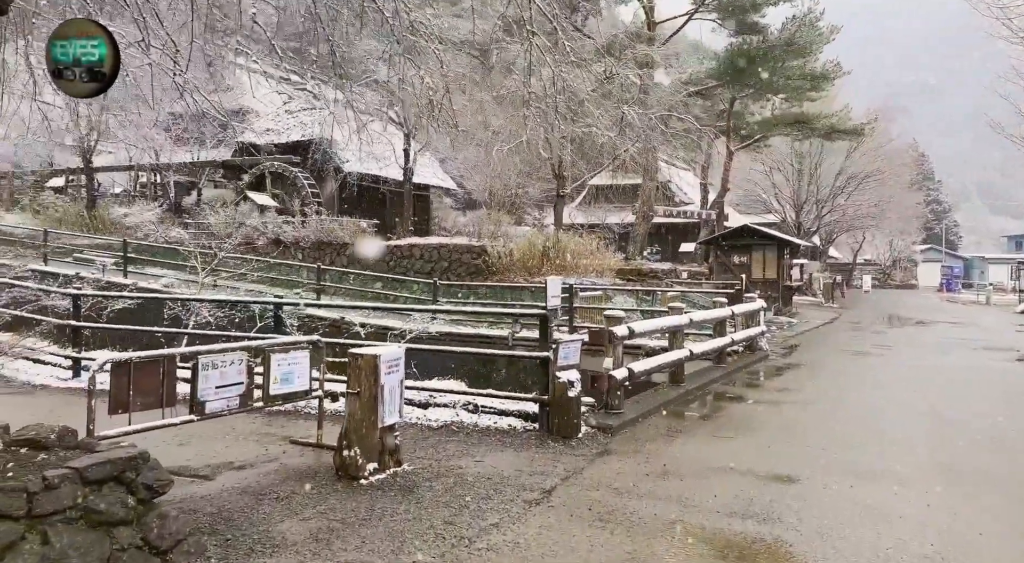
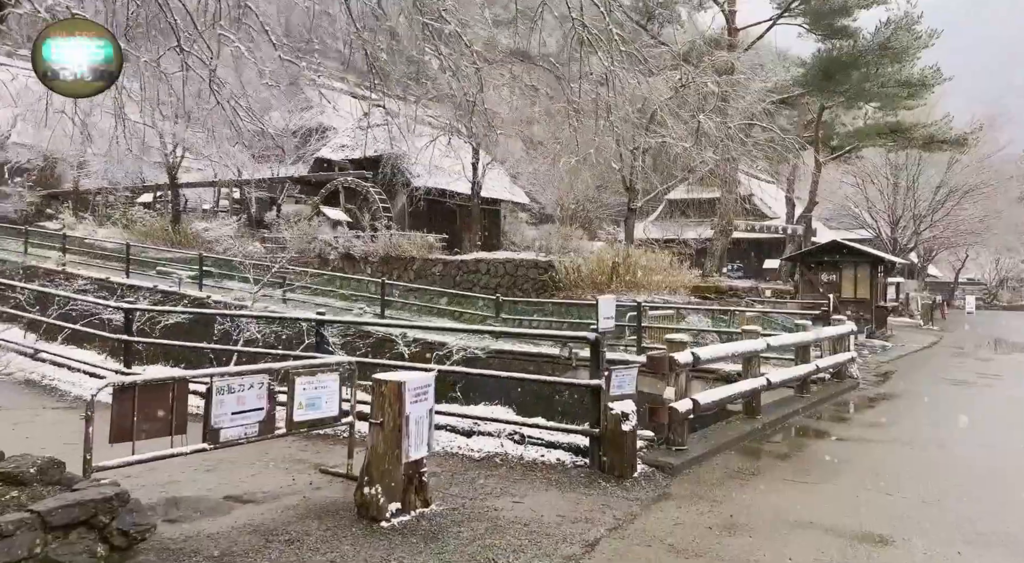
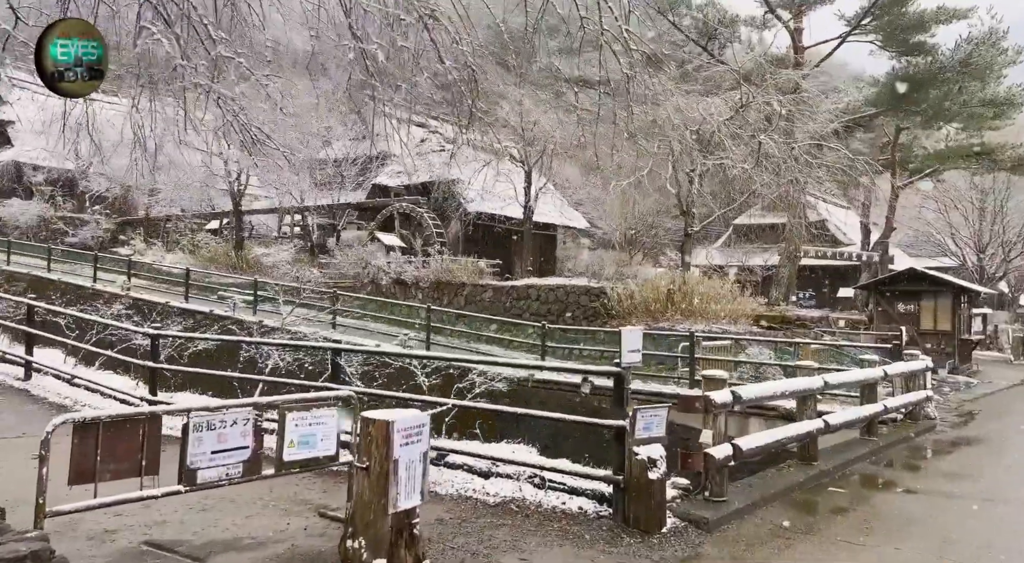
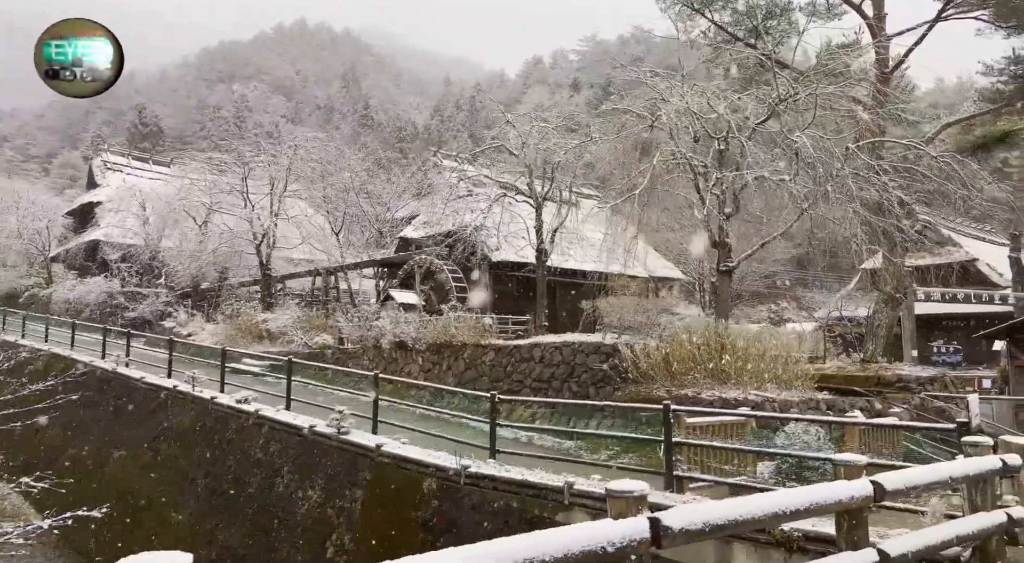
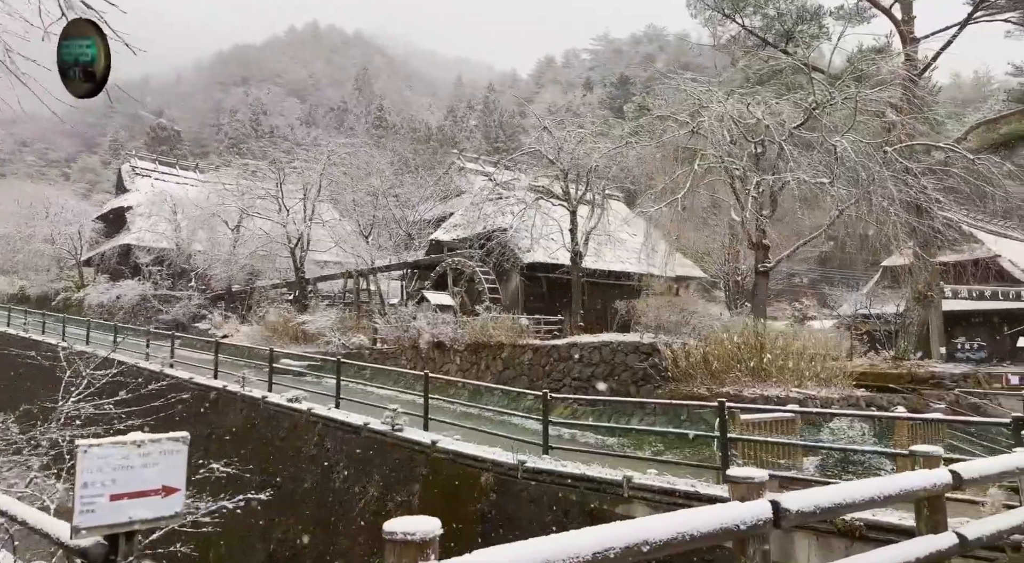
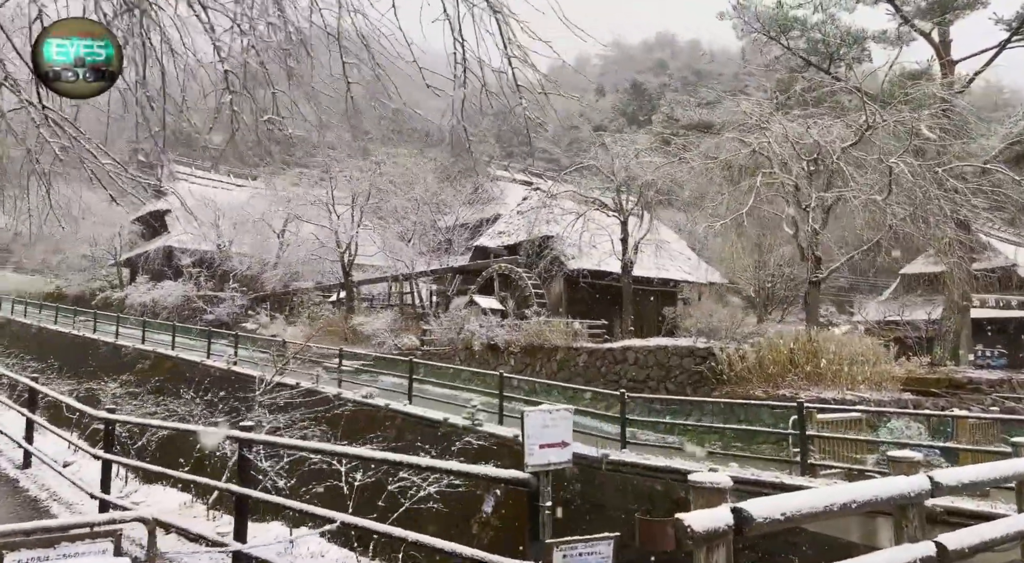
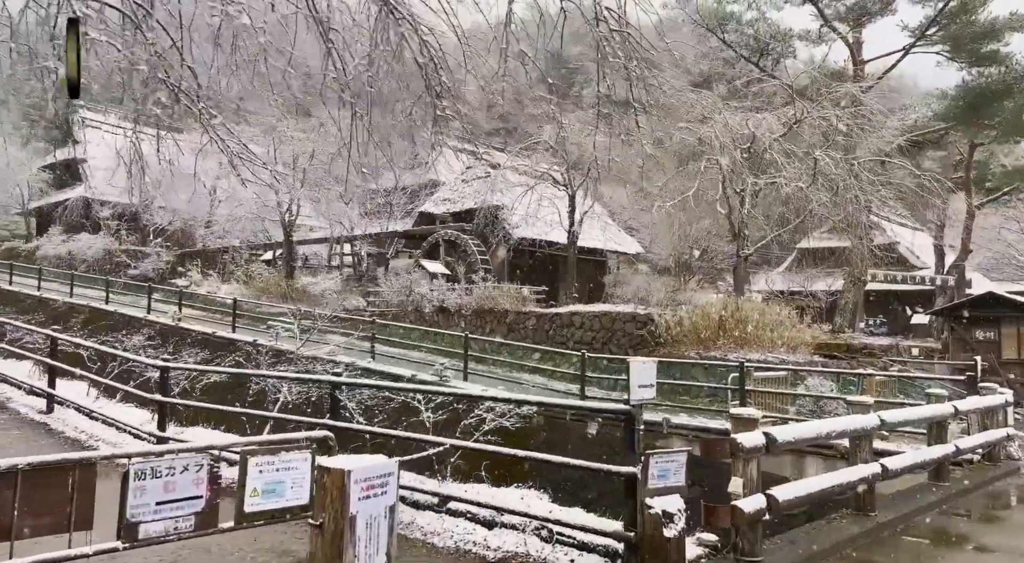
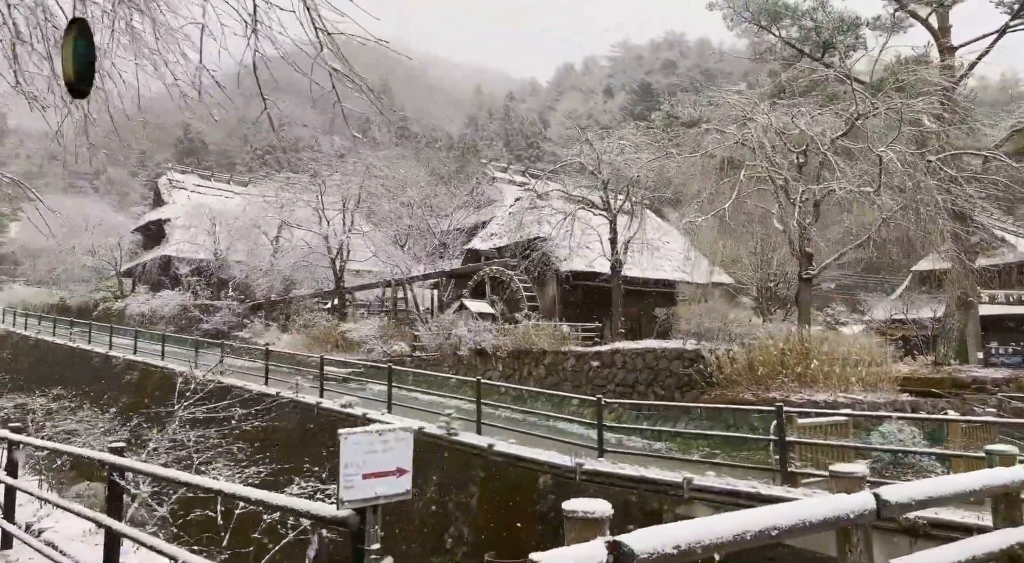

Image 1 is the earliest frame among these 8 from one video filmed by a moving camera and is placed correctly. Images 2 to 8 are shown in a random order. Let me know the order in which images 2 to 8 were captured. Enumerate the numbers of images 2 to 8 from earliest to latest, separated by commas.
2, 3, 7, 6, 8, 5, 4
